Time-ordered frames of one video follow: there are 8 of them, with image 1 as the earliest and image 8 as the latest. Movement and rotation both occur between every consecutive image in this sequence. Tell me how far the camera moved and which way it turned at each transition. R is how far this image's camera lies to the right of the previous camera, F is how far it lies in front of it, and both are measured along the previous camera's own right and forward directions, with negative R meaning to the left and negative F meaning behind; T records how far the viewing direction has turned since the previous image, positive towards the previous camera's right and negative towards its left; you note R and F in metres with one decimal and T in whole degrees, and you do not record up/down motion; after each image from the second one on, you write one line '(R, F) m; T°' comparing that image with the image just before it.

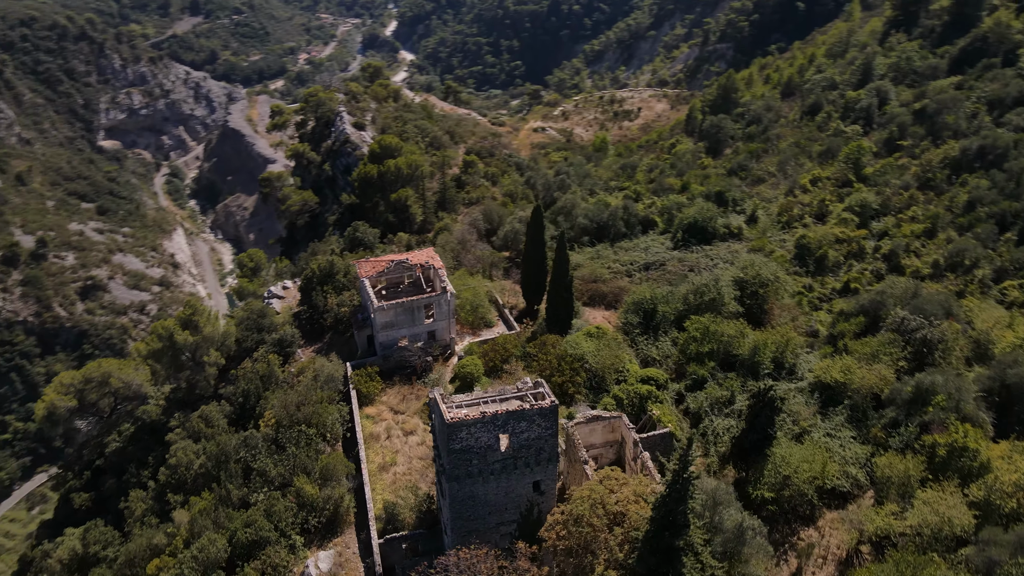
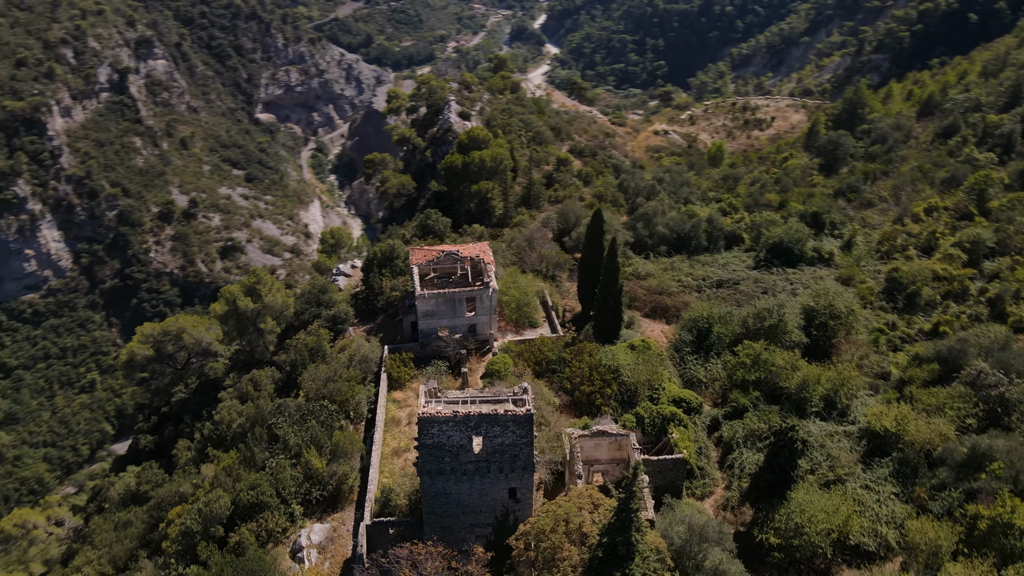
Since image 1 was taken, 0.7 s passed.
(+4.4, +0.7) m; -9°
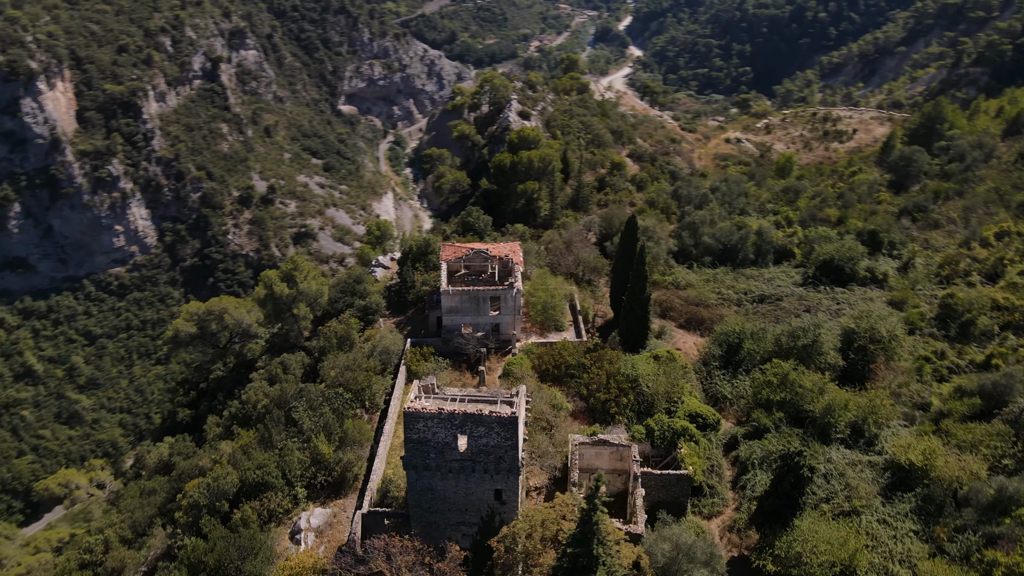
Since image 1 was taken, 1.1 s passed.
(+2.5, +0.2) m; -5°
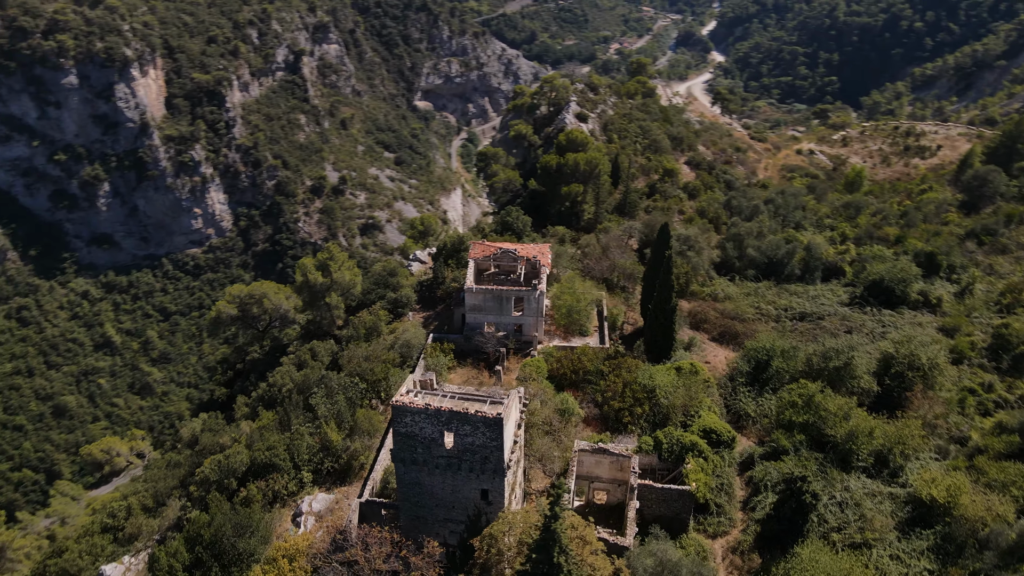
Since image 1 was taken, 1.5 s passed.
(+2.4, +0.1) m; -5°
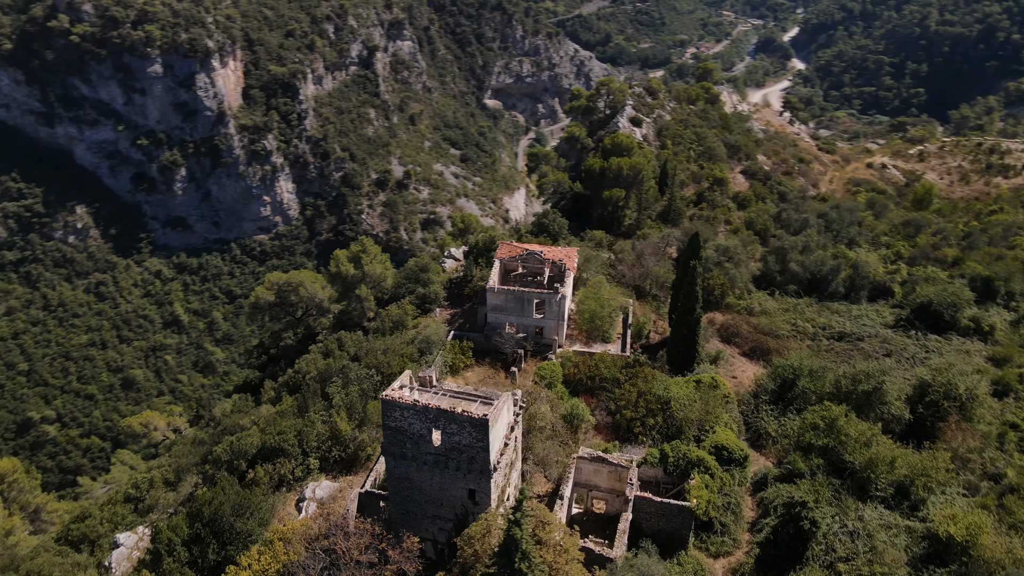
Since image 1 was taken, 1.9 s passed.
(+2.3, +0.1) m; -5°
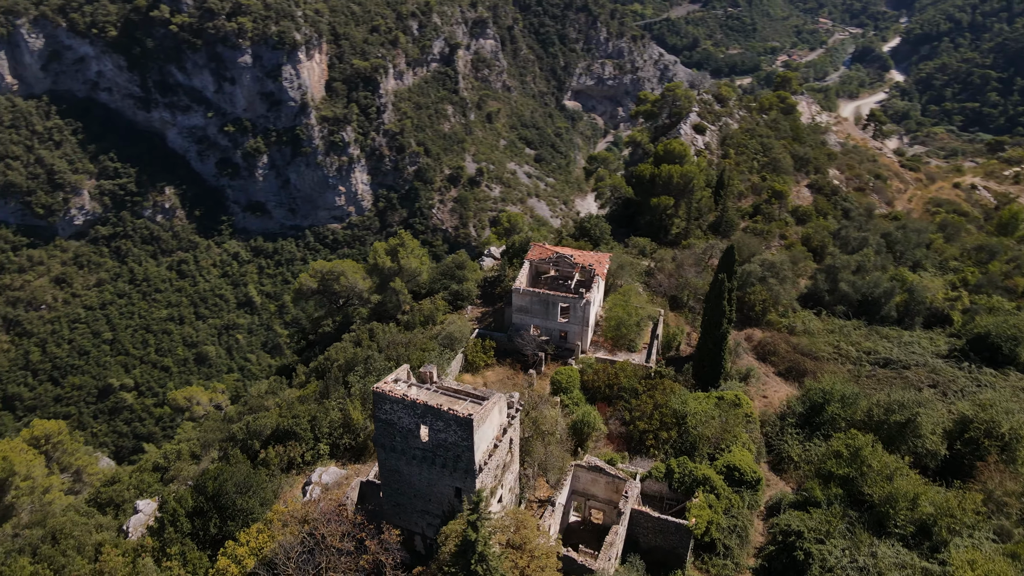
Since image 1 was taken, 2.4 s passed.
(+2.6, +0.2) m; -5°
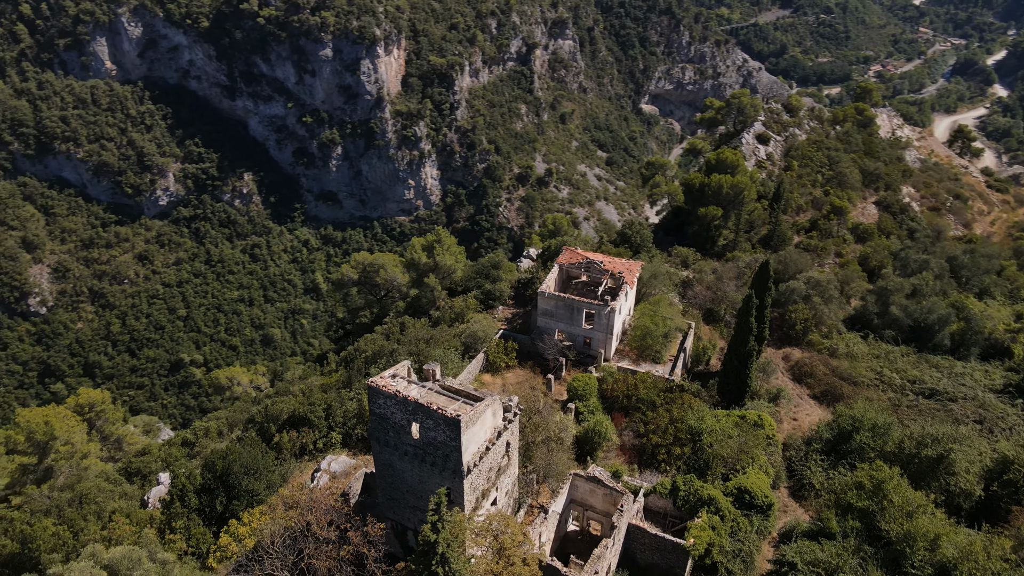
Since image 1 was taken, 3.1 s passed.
(+2.4, +0.2) m; -5°
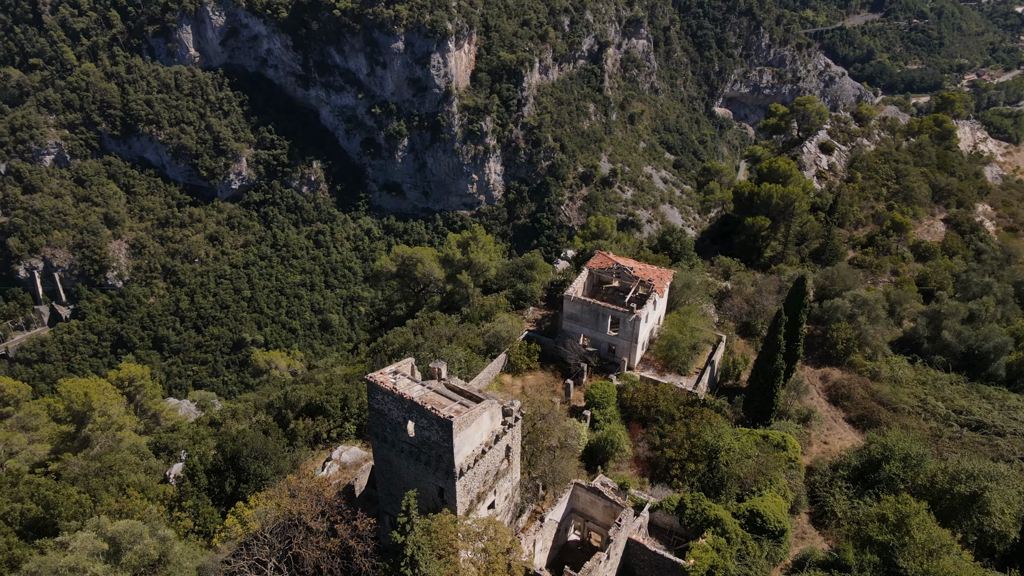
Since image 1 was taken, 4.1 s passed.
(+2.0, +0.4) m; -5°
